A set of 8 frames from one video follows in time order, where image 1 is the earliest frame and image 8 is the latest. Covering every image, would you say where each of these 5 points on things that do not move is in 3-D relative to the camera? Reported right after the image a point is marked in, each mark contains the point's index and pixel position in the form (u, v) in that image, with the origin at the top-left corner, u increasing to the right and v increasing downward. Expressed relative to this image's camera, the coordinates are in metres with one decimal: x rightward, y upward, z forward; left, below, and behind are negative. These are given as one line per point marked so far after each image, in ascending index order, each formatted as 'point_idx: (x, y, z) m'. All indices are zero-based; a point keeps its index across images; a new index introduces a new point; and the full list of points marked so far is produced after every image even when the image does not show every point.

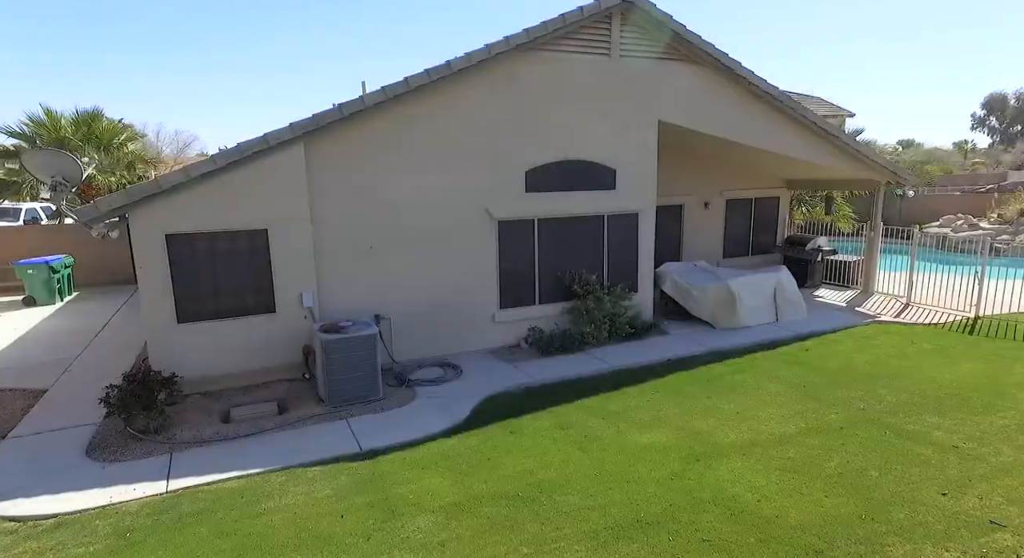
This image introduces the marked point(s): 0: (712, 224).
0: (+5.4, +1.5, +14.7) m
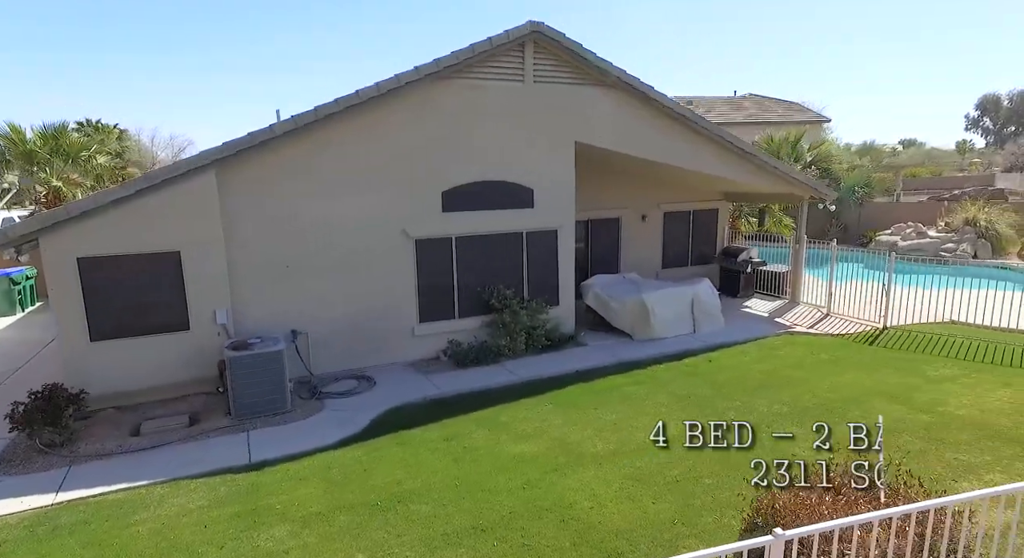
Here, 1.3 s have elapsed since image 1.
0: (+3.8, +1.2, +15.2) m
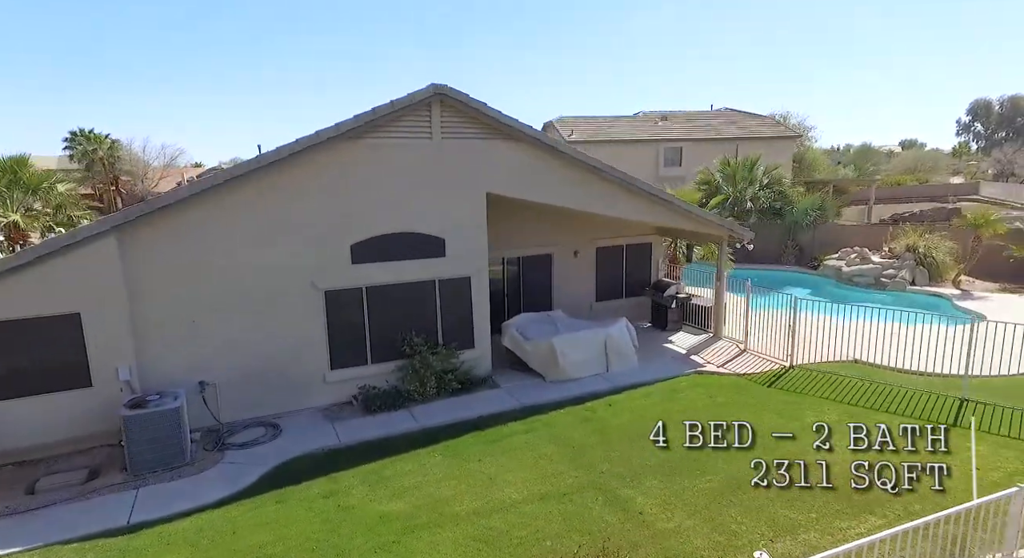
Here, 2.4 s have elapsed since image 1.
0: (+2.0, +0.2, +15.6) m
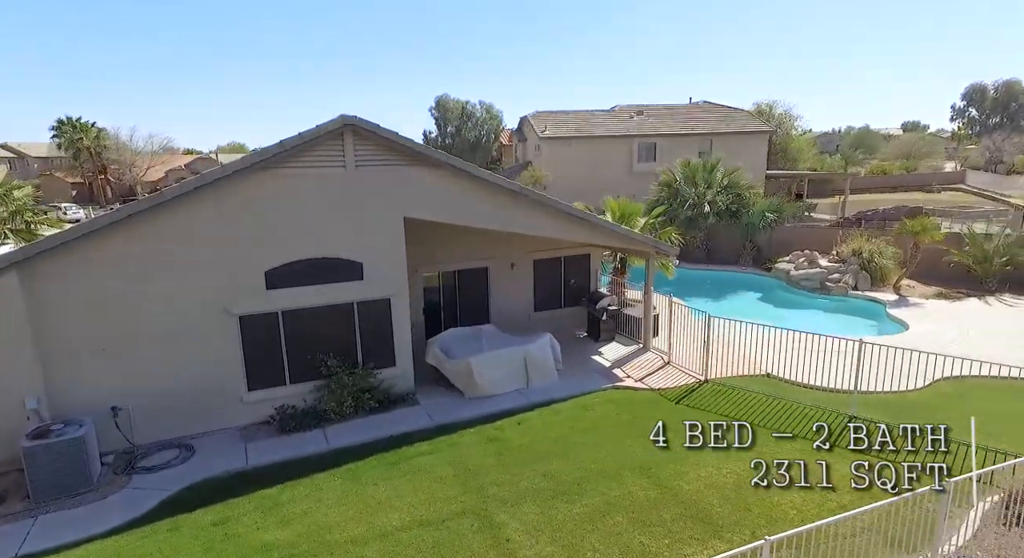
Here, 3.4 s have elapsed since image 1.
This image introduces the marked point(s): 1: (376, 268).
0: (+0.2, -0.1, +15.9) m
1: (-2.9, +0.2, +11.6) m
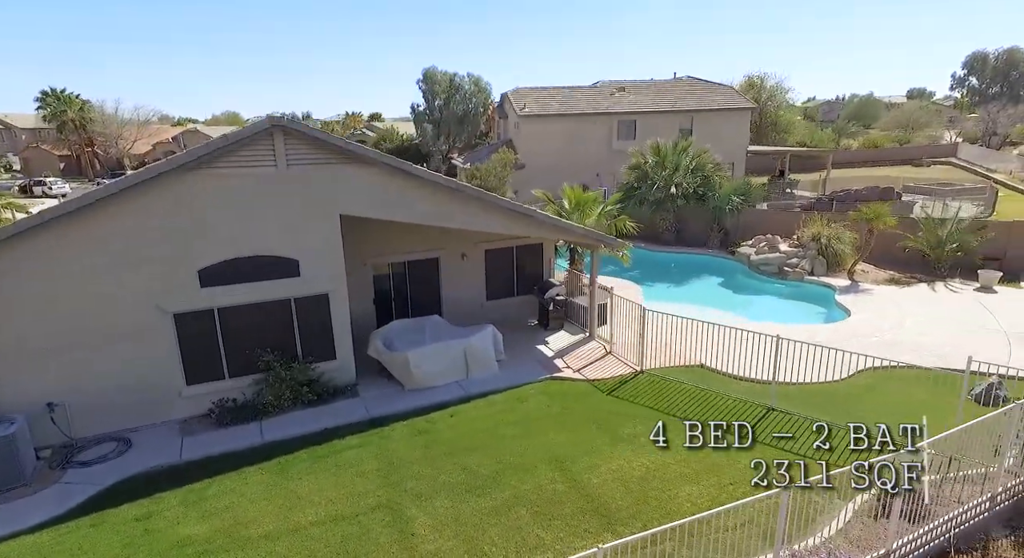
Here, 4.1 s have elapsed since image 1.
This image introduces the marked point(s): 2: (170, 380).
0: (-1.3, +0.2, +16.2) m
1: (-4.3, +0.3, +11.8) m
2: (-7.0, -2.0, +11.2) m
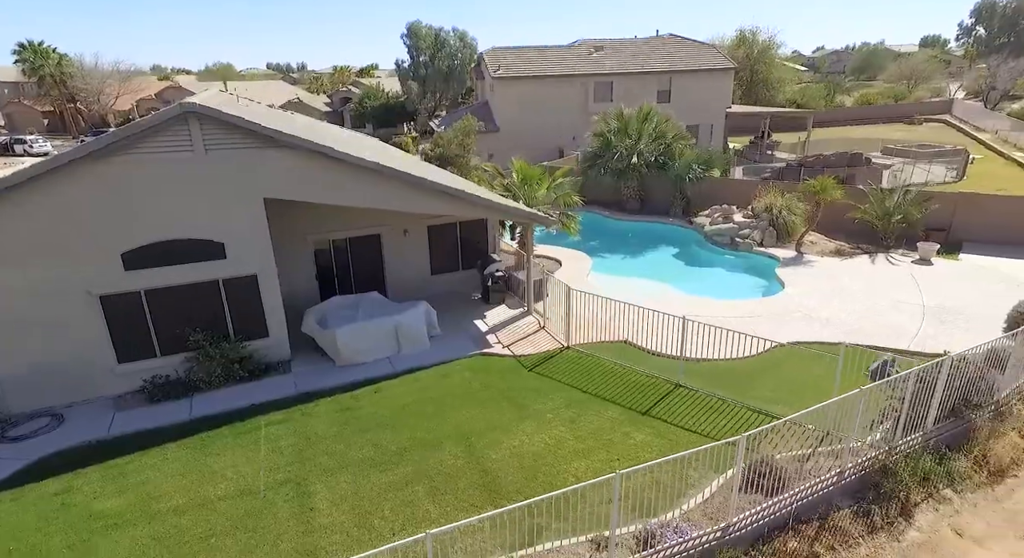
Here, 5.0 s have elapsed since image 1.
0: (-3.0, +0.9, +16.4) m
1: (-6.0, +0.7, +12.1) m
2: (-8.7, -1.7, +11.6) m
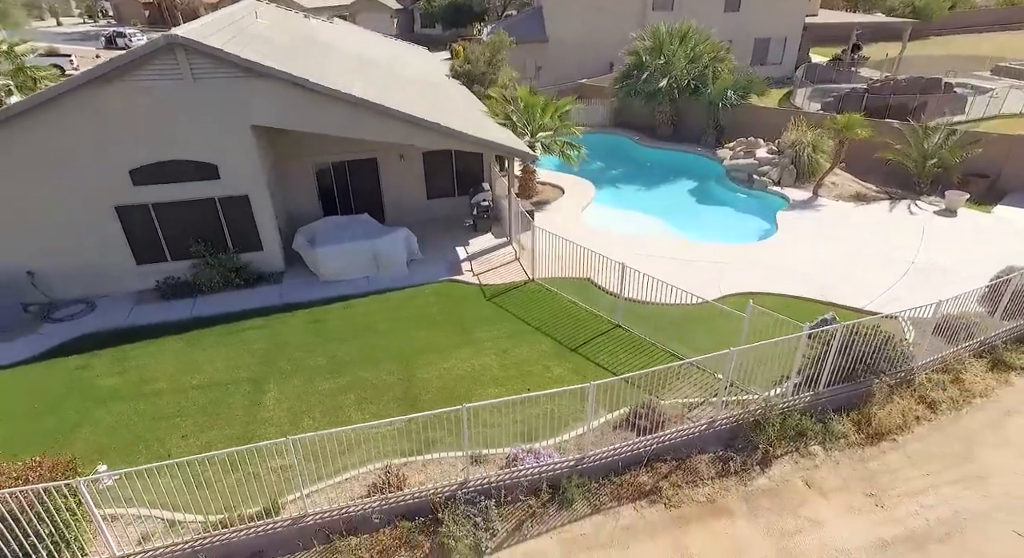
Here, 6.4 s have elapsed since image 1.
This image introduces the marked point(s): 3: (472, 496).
0: (-3.3, +3.3, +17.2) m
1: (-6.8, +2.7, +13.3) m
2: (-9.7, +0.4, +13.6) m
3: (-0.6, -3.1, +7.7) m
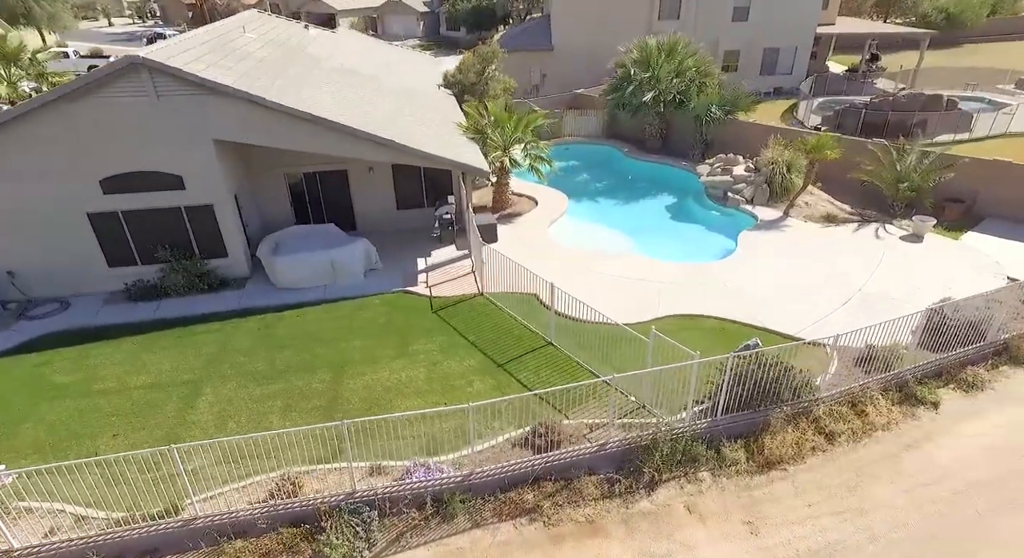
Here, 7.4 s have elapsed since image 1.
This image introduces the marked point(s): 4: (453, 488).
0: (-4.4, +3.1, +17.8) m
1: (-8.1, +2.5, +14.1) m
2: (-11.0, +0.4, +14.4) m
3: (-2.3, -3.4, +8.2) m
4: (-0.9, -3.2, +8.5) m
